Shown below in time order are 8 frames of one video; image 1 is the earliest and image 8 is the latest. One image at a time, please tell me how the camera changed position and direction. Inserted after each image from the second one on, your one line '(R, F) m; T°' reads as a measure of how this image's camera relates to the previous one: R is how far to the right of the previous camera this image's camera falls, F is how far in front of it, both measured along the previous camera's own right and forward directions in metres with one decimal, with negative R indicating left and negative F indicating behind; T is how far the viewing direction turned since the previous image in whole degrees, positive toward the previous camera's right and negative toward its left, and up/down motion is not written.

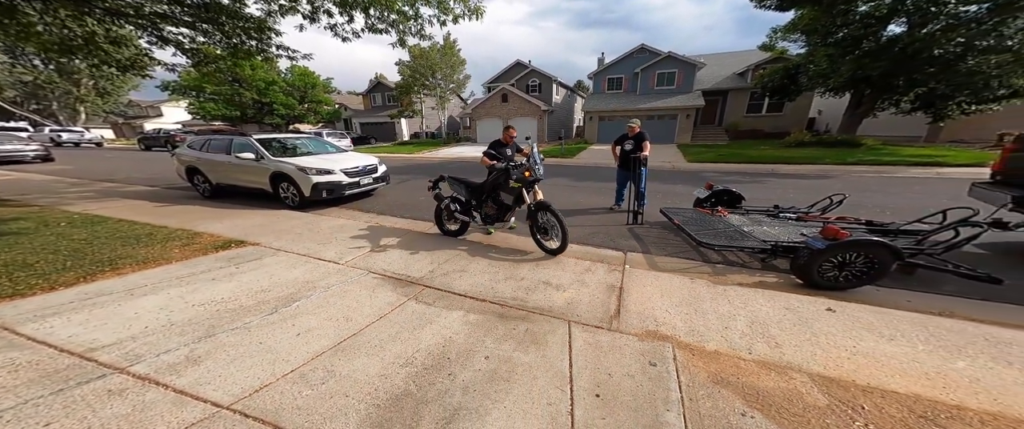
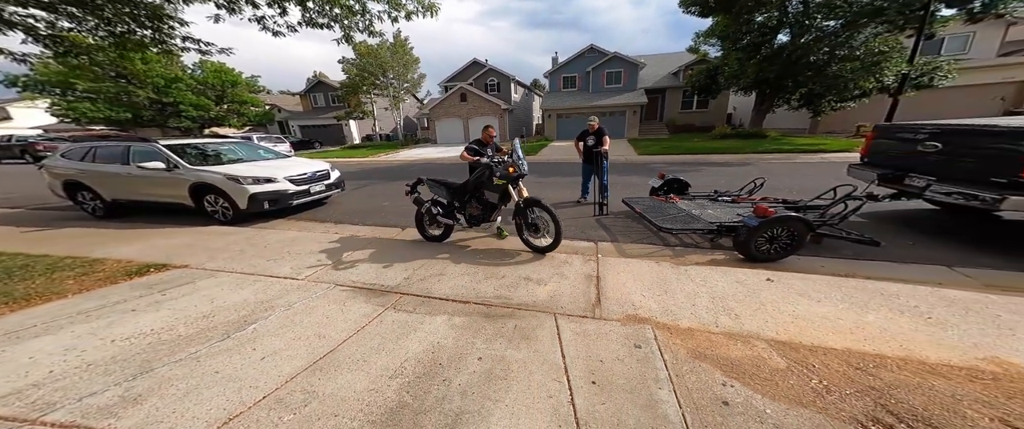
(-0.1, 0.0) m; +7°
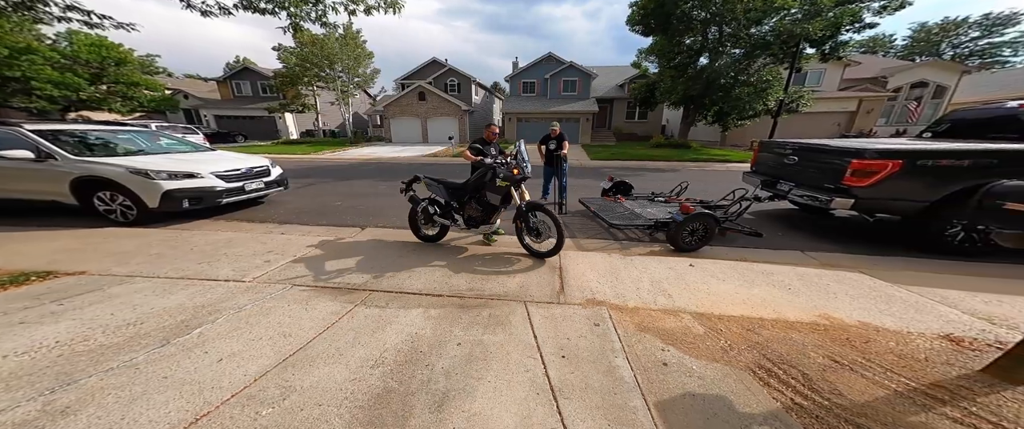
(-0.2, -0.2) m; +9°
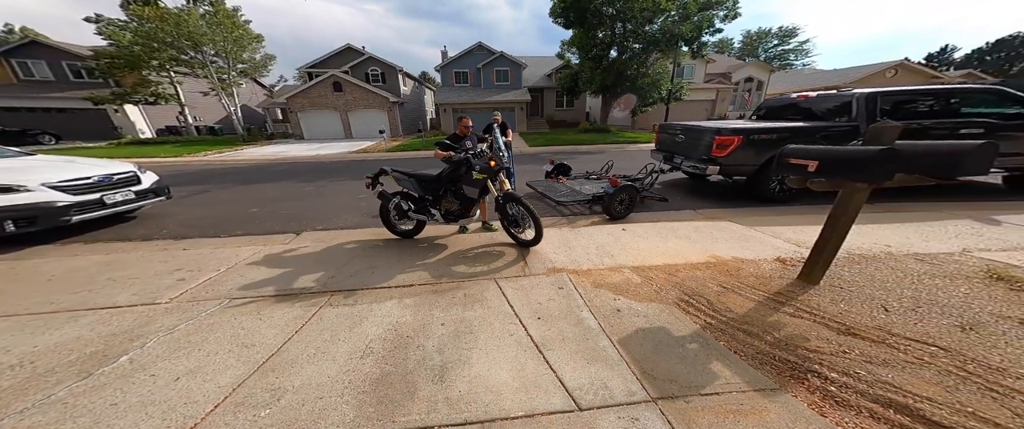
(-0.3, -0.2) m; +13°
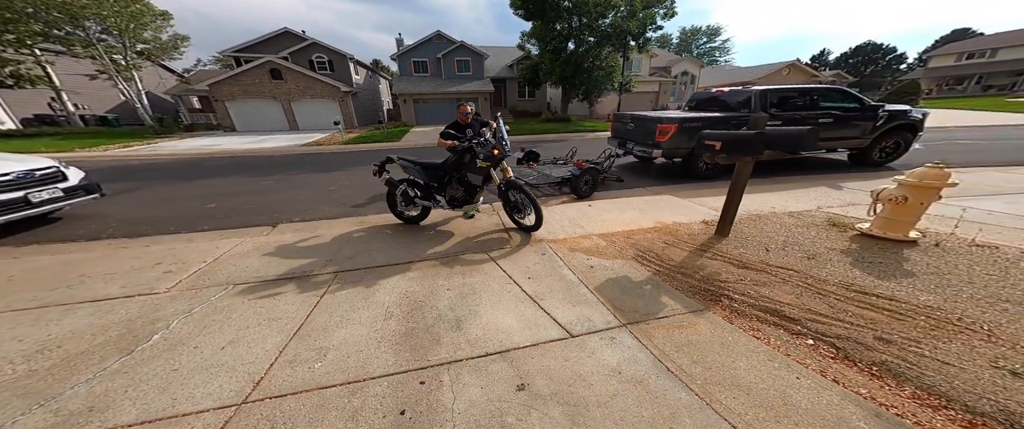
(-0.3, -0.4) m; +8°
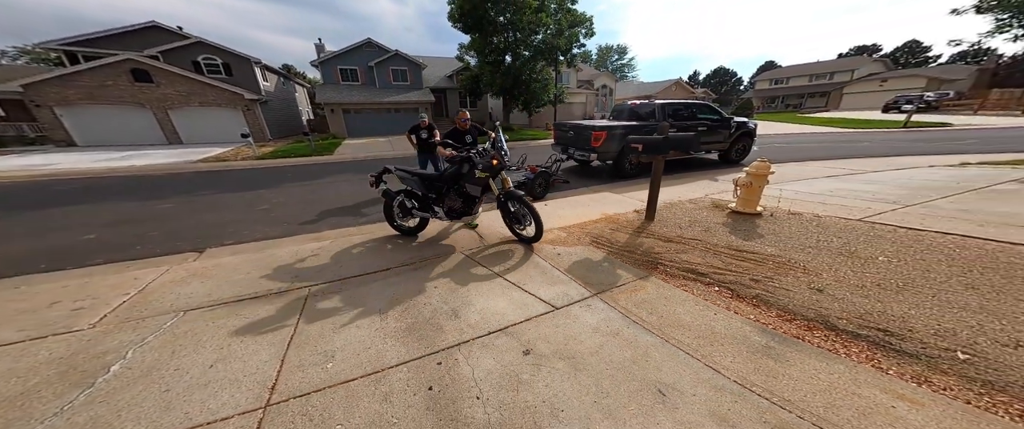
(-0.4, -0.3) m; +13°
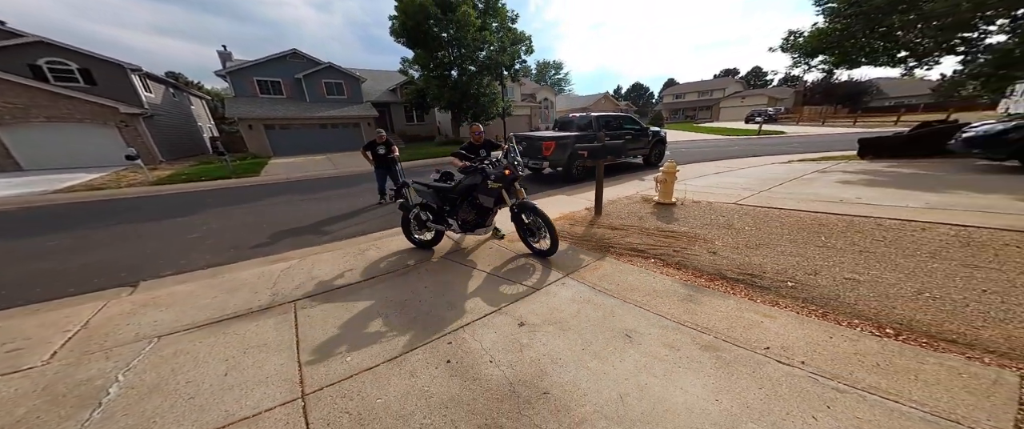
(-0.4, -0.4) m; +12°
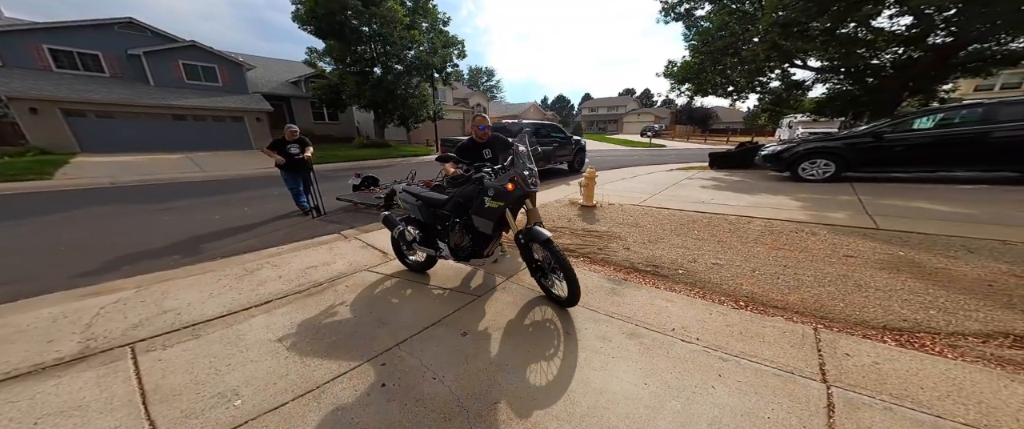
(-0.1, +0.1) m; +14°
